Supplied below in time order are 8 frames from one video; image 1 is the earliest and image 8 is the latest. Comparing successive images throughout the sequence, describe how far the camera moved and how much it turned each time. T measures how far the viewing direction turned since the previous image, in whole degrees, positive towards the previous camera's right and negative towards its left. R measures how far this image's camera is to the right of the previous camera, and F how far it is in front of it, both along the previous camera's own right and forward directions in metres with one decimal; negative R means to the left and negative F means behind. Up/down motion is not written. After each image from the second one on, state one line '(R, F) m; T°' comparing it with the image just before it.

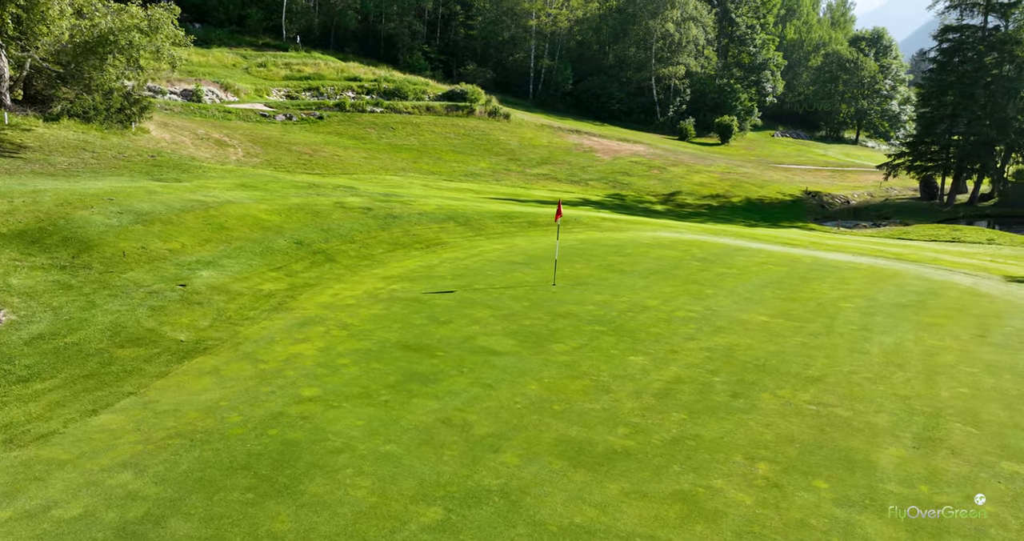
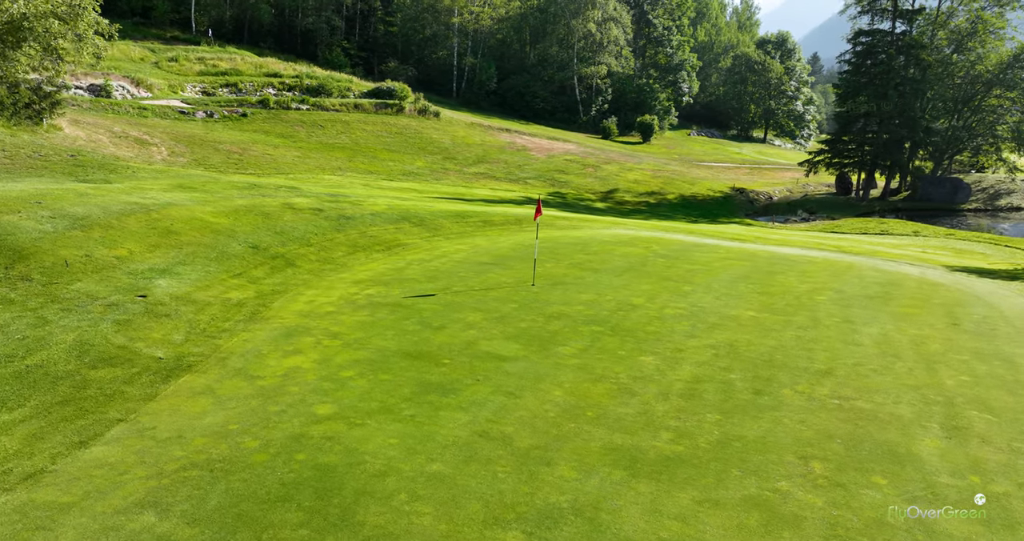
(-1.3, +0.5) m; +7°
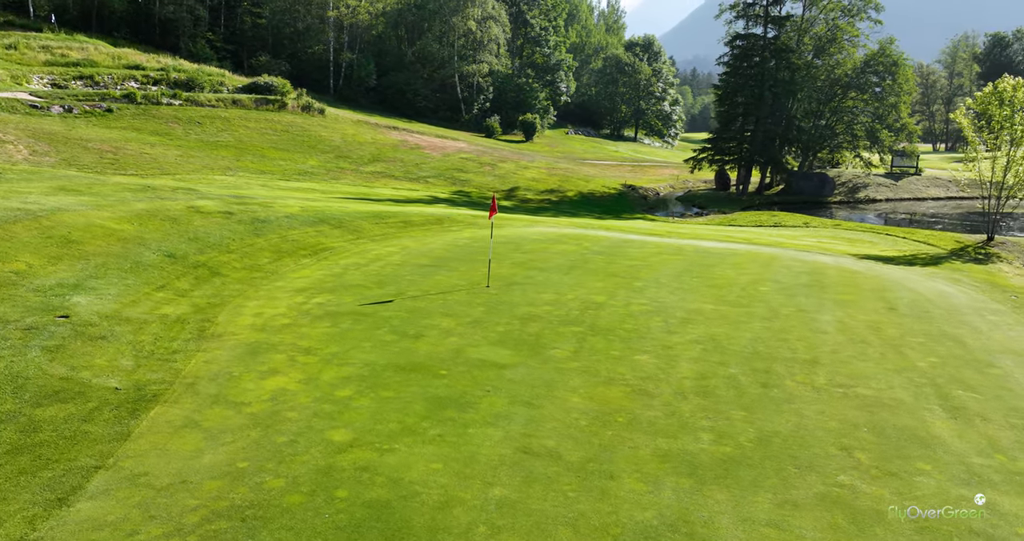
(-1.7, +0.7) m; +10°
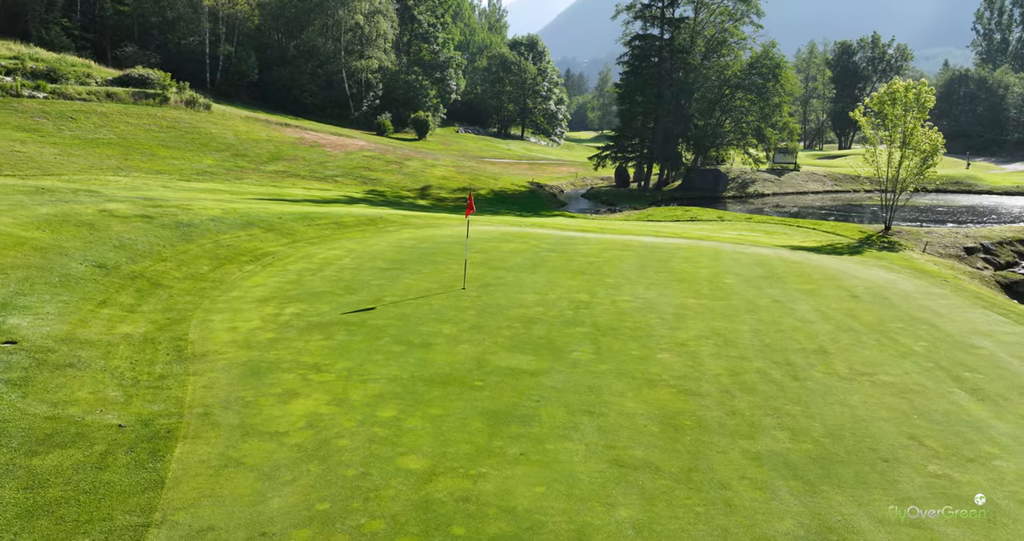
(-1.9, +0.8) m; +10°
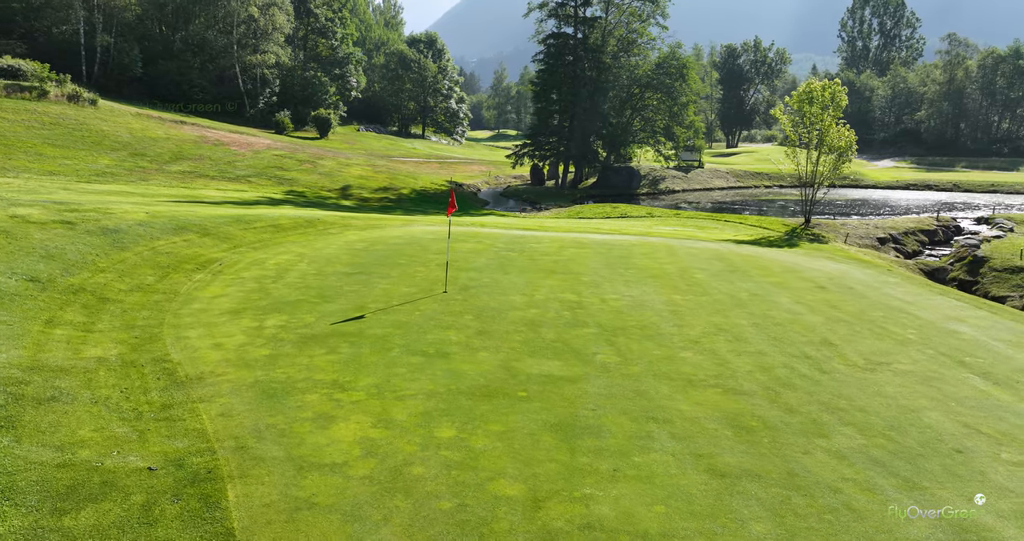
(-1.7, +0.7) m; +9°
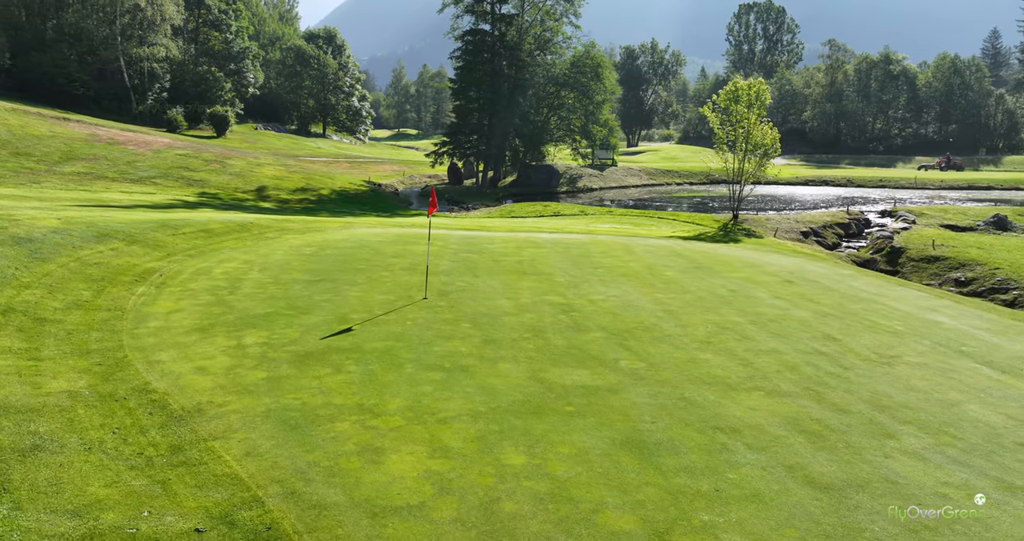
(-1.5, +0.8) m; +8°
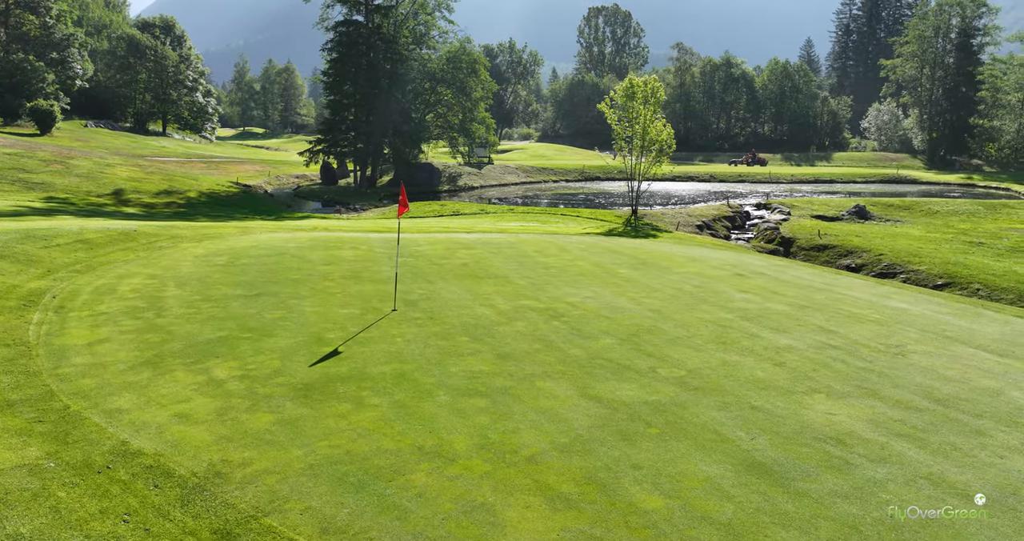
(-2.0, +1.3) m; +12°
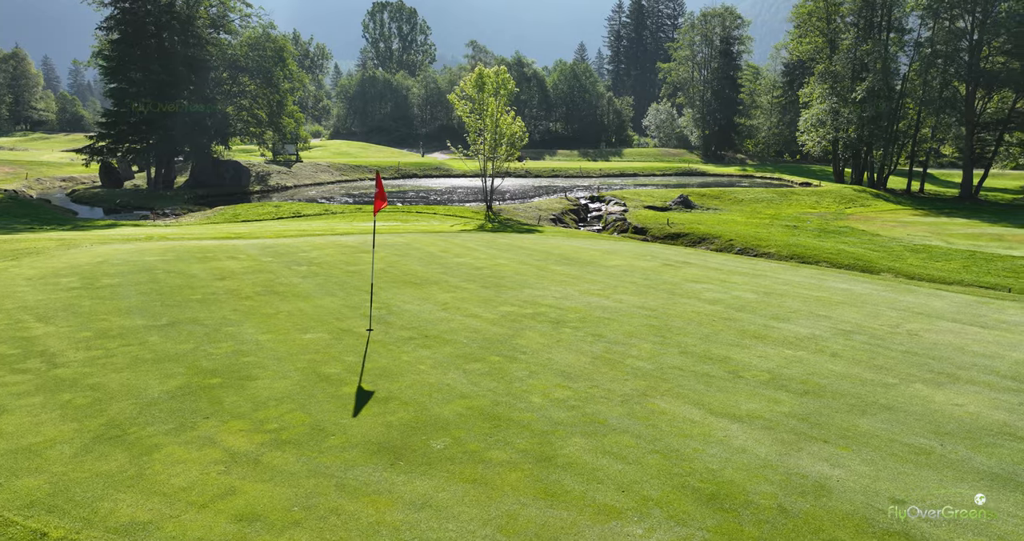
(-2.8, +2.0) m; +17°
